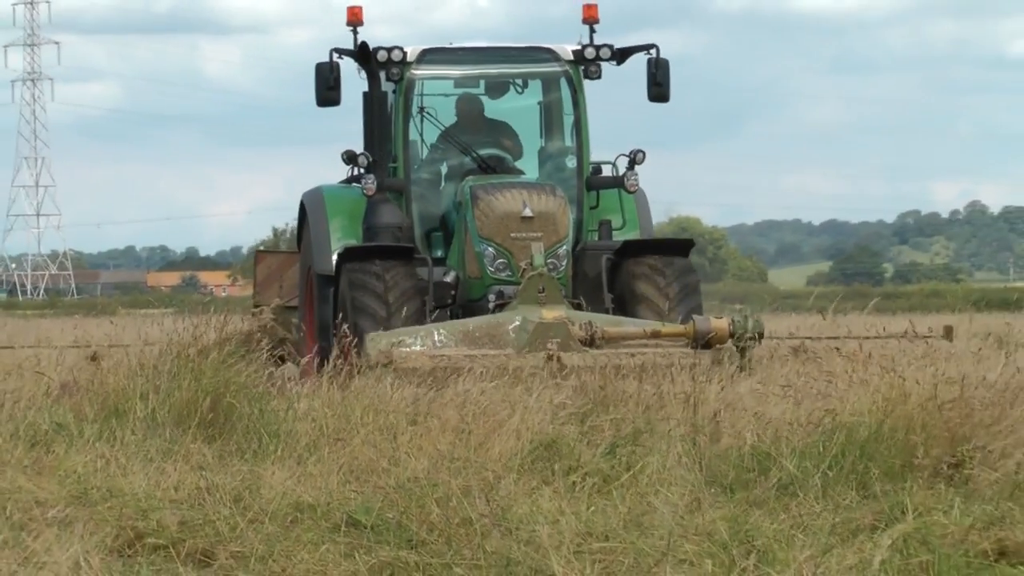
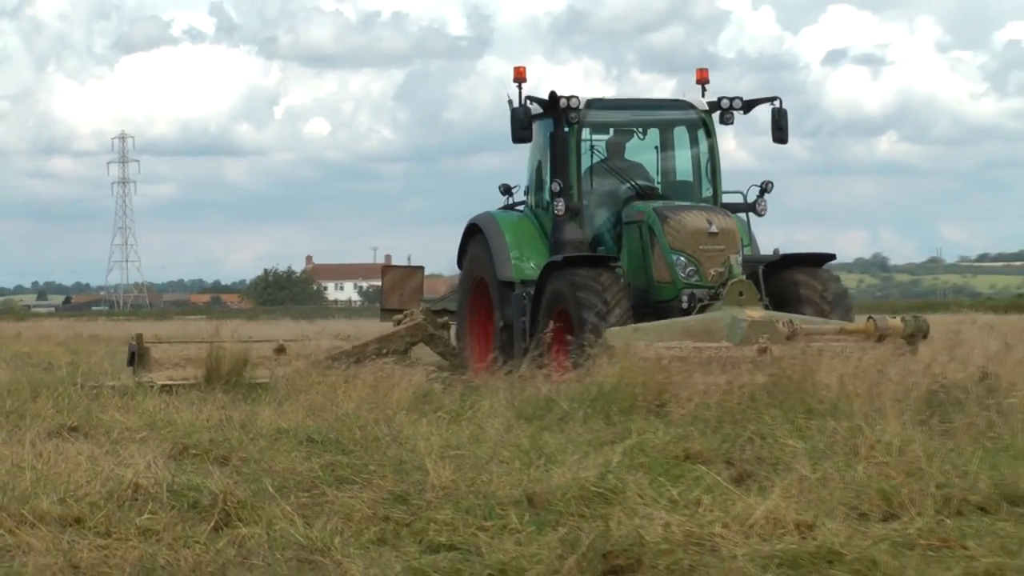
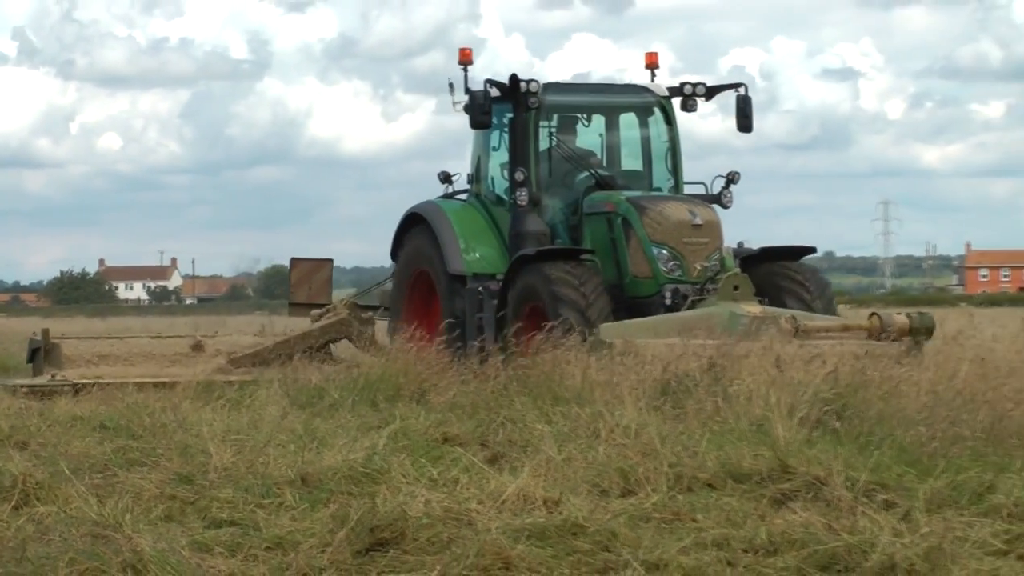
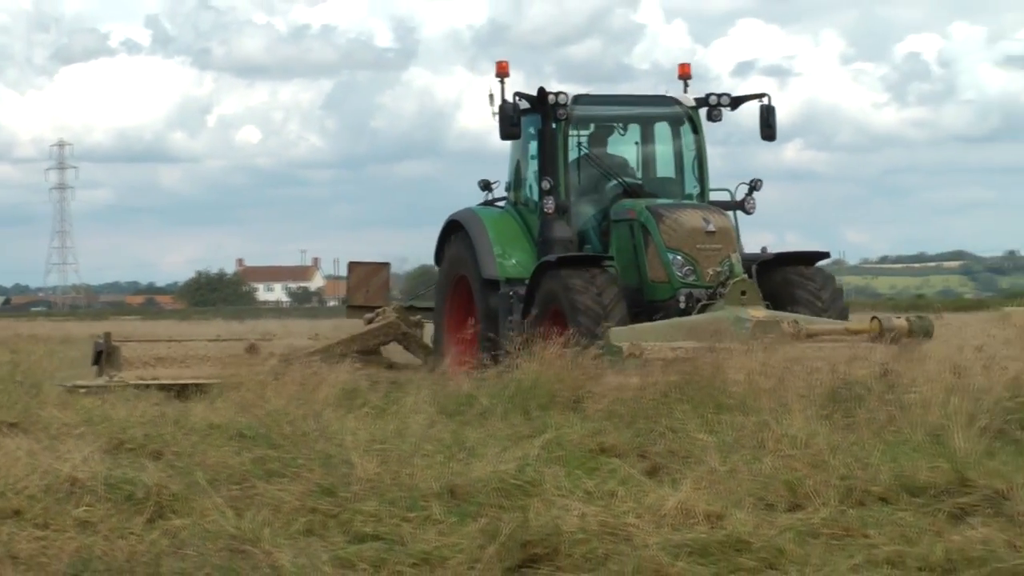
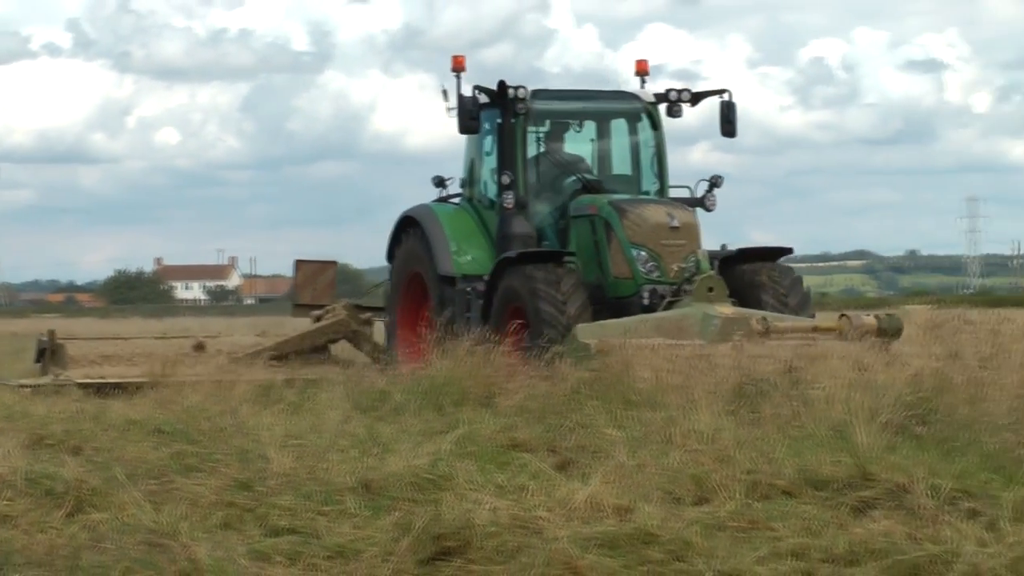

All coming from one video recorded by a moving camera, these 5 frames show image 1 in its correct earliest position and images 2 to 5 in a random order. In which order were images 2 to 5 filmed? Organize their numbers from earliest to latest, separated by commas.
2, 4, 5, 3
